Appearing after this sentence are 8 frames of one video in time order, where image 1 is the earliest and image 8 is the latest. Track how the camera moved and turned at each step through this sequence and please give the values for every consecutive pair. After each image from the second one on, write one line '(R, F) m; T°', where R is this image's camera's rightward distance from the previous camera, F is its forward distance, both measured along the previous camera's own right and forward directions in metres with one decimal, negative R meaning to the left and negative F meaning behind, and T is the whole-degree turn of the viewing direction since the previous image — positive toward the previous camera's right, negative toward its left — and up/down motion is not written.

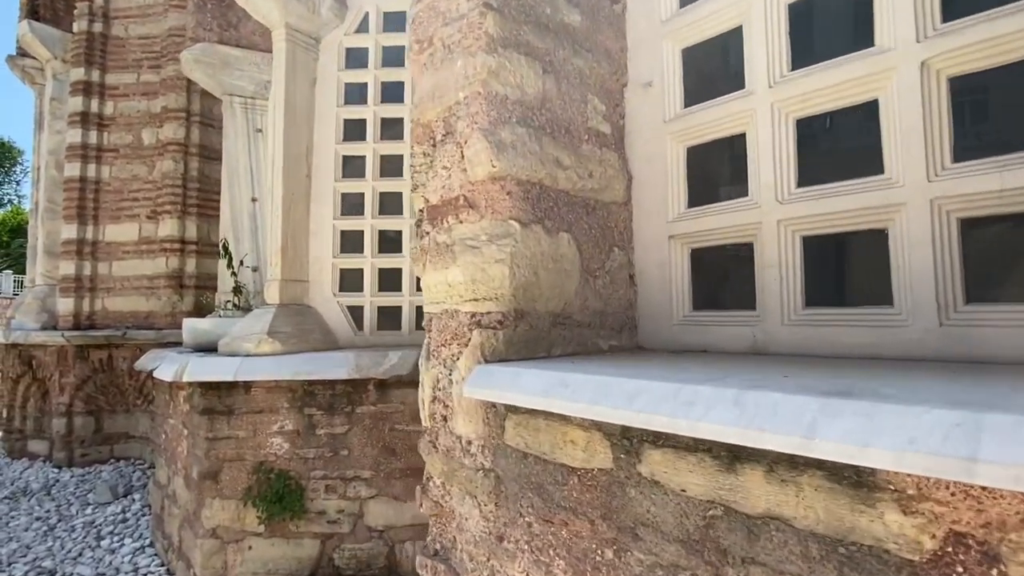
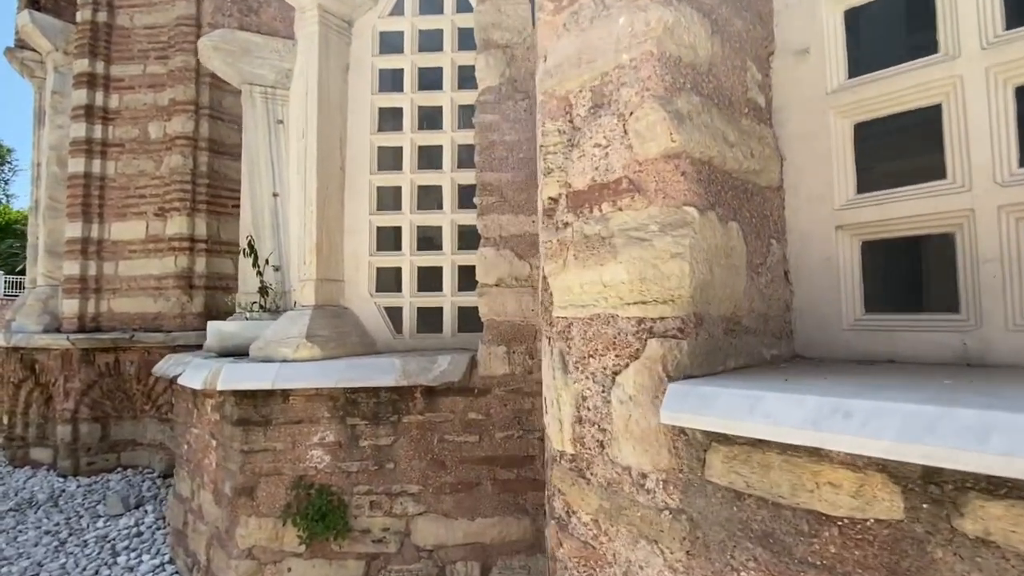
(-0.3, +0.2) m; +1°
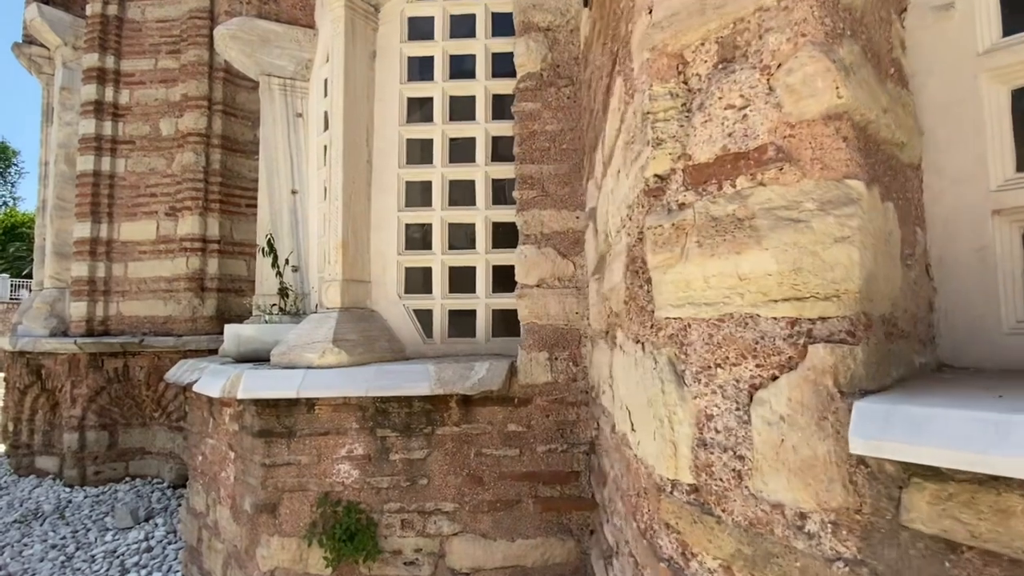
(-0.2, +0.2) m; 0°
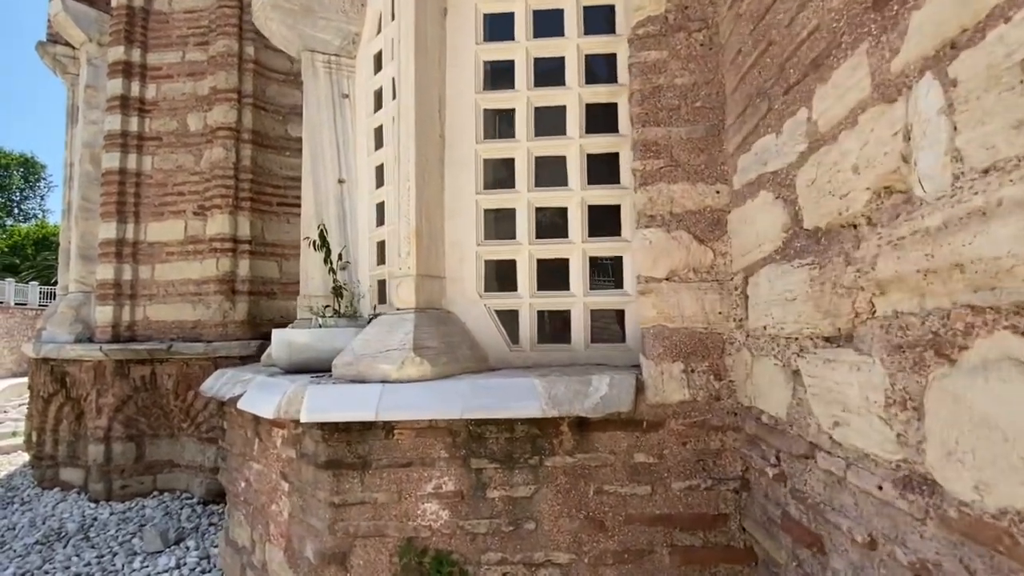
(-0.5, +0.7) m; 0°
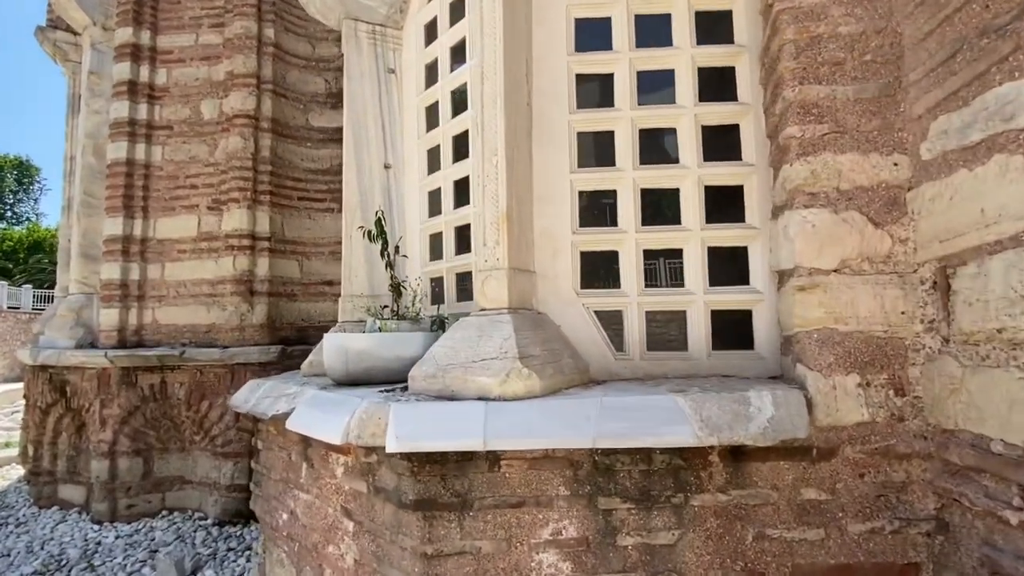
(-0.4, +0.5) m; +1°
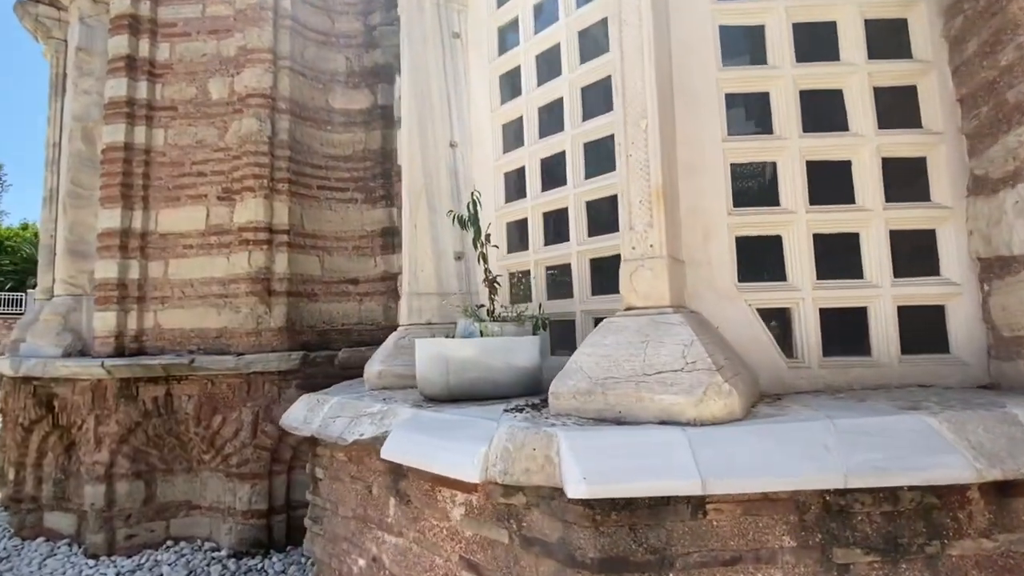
(-0.5, +0.4) m; +3°
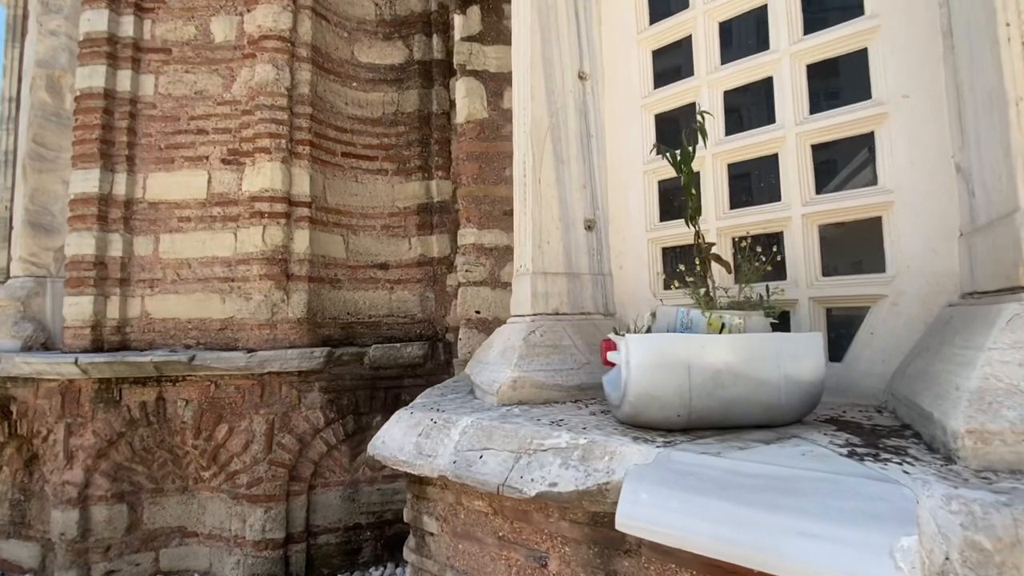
(-0.7, +0.7) m; +4°
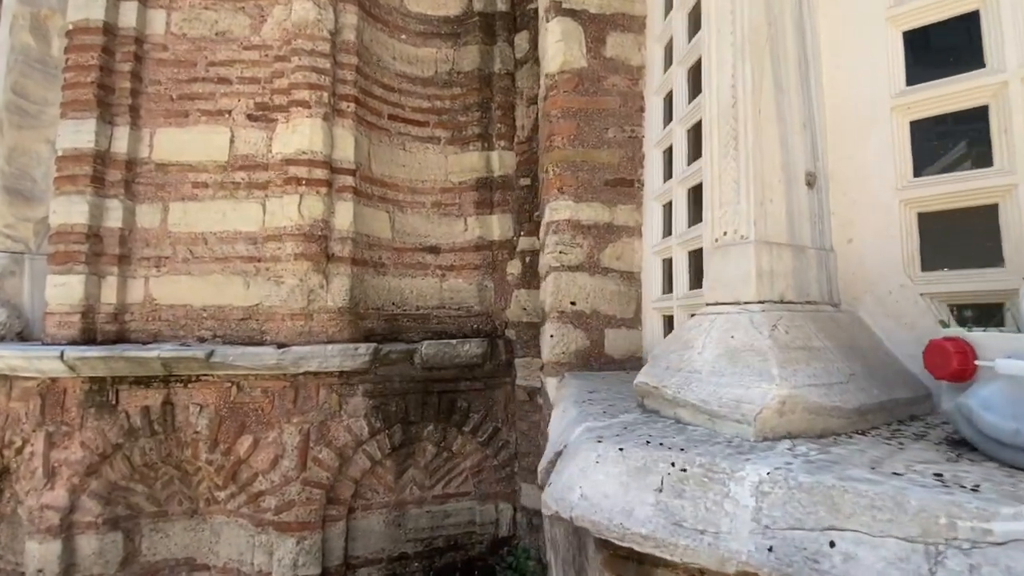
(-0.6, +0.6) m; +3°
